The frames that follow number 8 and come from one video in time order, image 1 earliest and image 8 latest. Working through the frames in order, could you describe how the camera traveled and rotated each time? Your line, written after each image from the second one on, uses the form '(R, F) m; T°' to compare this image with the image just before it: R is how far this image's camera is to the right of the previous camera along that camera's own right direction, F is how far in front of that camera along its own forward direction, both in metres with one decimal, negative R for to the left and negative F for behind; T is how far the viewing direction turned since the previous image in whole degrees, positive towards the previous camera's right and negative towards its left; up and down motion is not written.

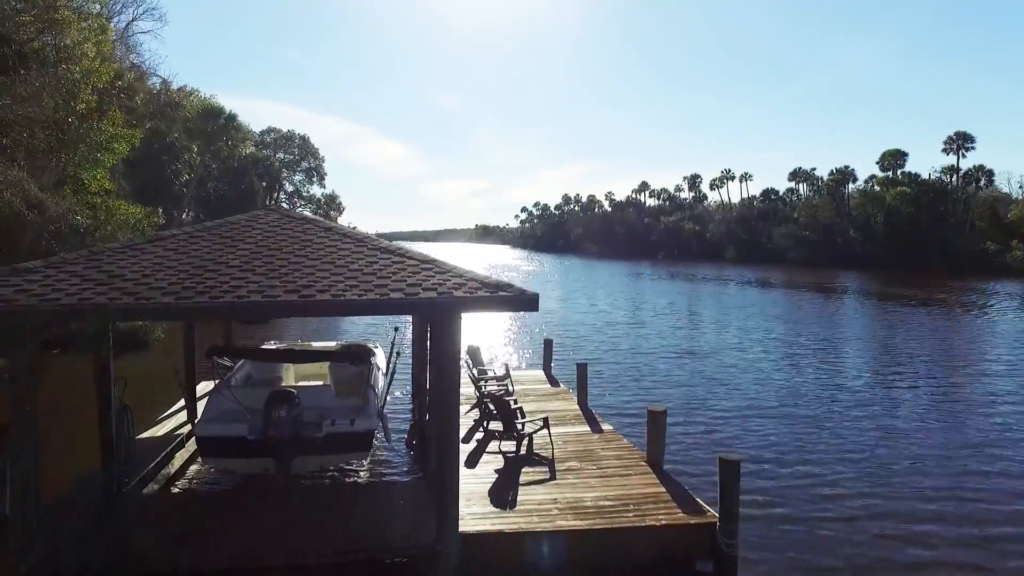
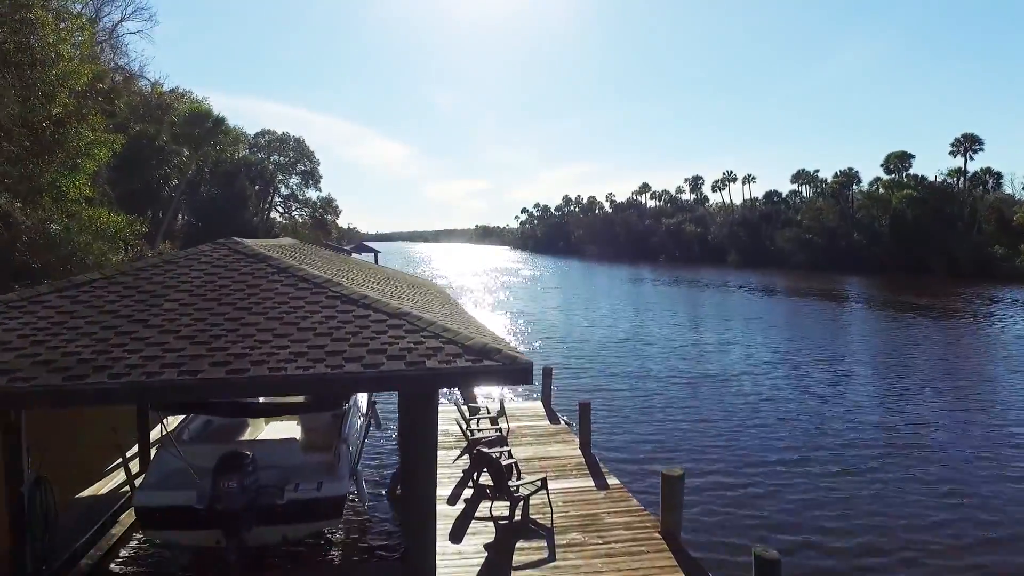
(+0.1, +0.8) m; 0°
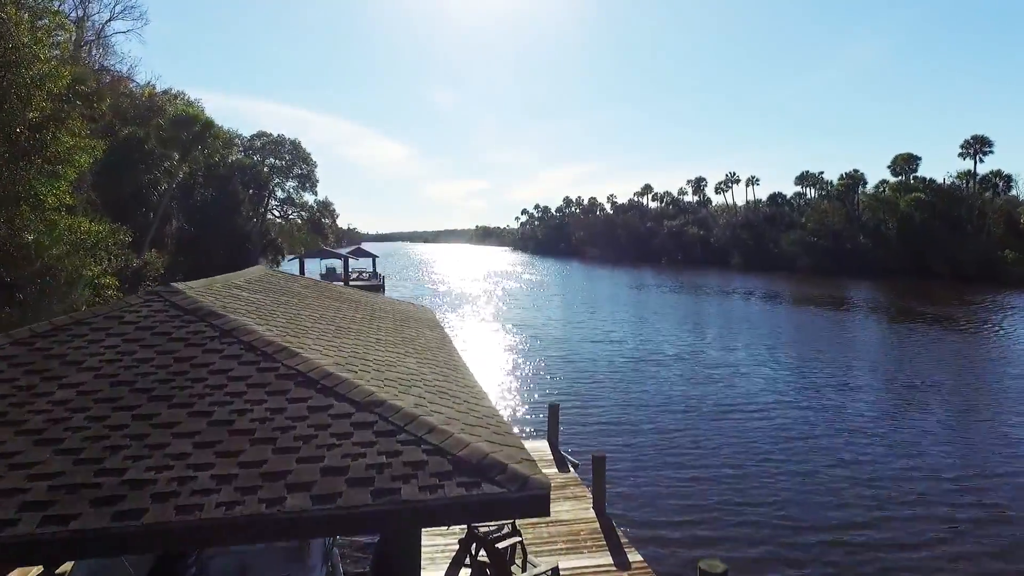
(0.0, +0.9) m; 0°
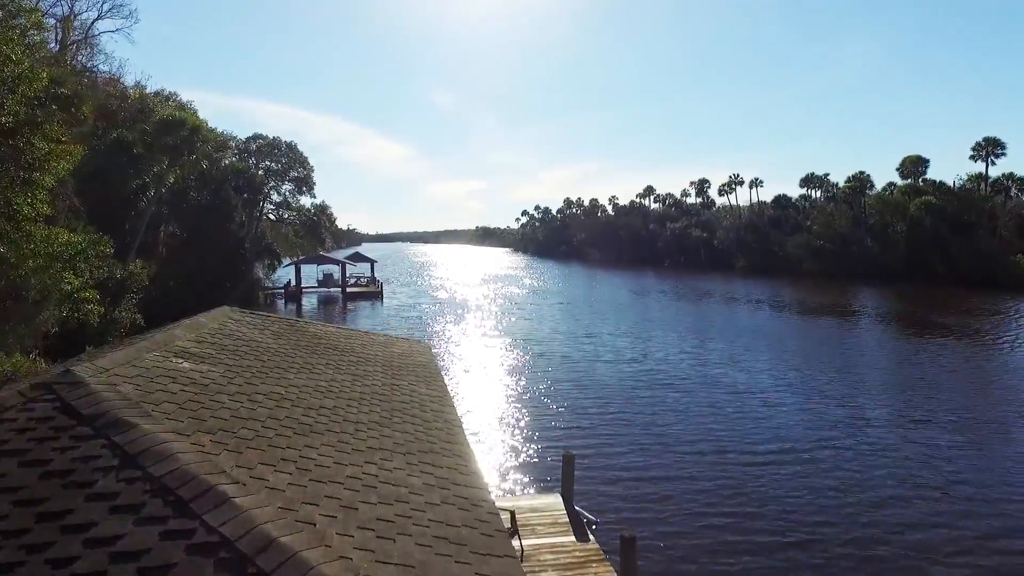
(-0.1, +1.0) m; 0°
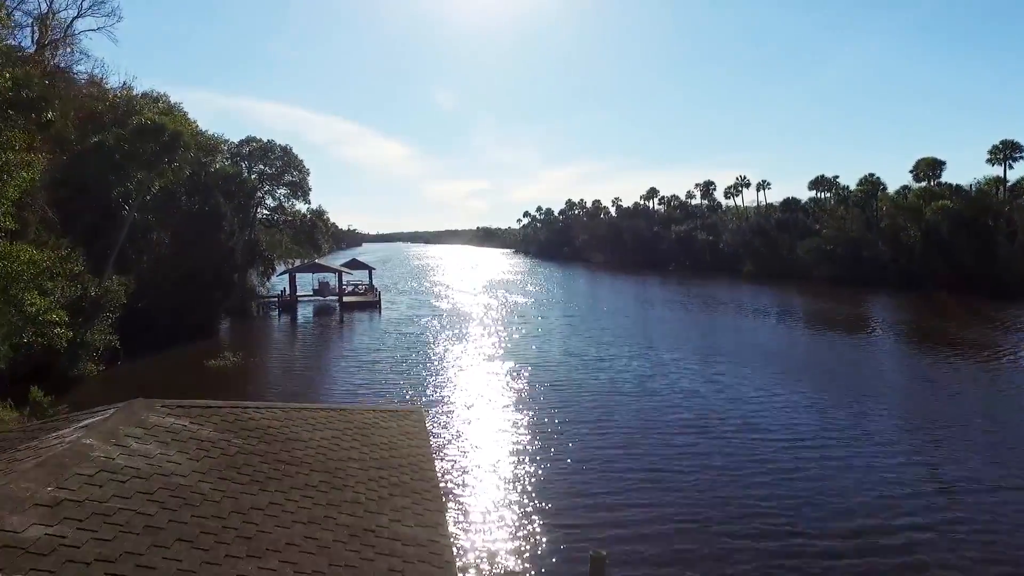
(-0.1, +1.4) m; 0°
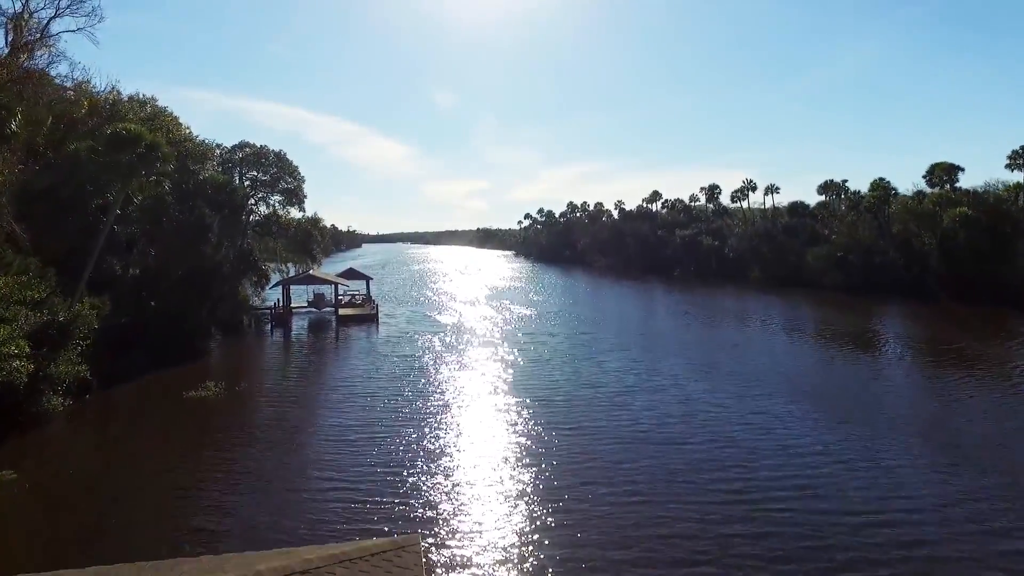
(-0.2, +1.5) m; 0°
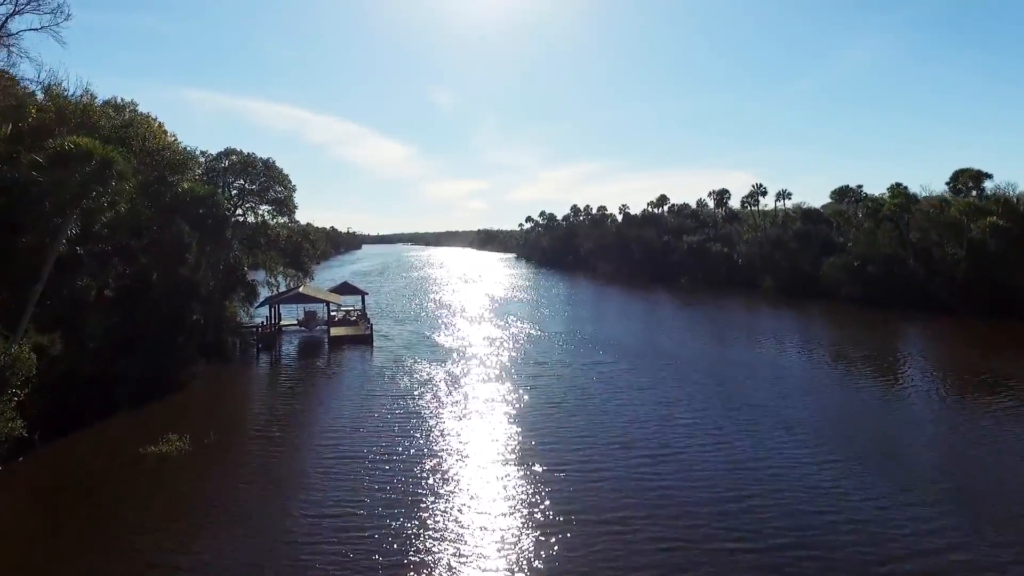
(-0.2, +2.3) m; 0°
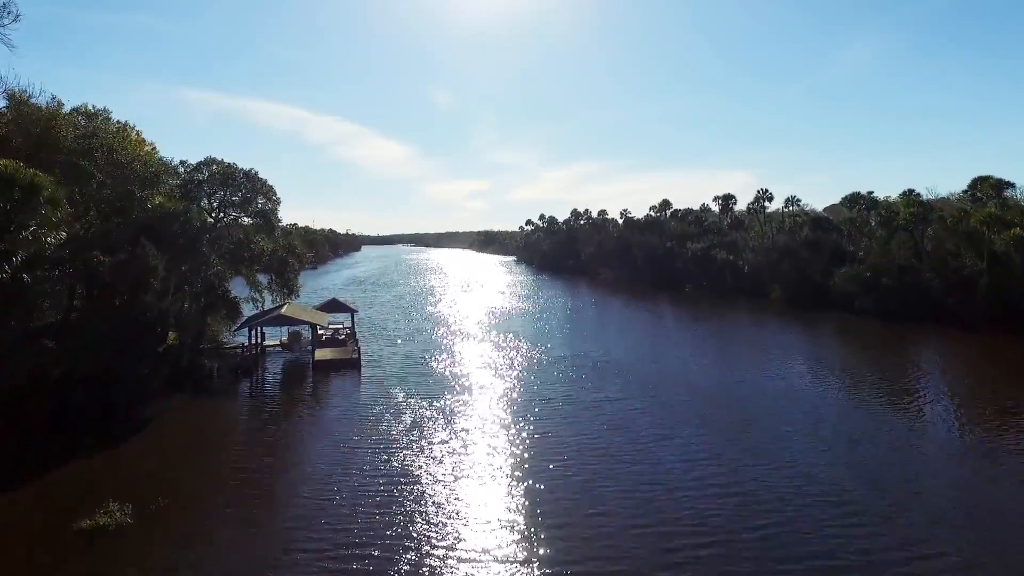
(+0.1, +2.1) m; 0°
